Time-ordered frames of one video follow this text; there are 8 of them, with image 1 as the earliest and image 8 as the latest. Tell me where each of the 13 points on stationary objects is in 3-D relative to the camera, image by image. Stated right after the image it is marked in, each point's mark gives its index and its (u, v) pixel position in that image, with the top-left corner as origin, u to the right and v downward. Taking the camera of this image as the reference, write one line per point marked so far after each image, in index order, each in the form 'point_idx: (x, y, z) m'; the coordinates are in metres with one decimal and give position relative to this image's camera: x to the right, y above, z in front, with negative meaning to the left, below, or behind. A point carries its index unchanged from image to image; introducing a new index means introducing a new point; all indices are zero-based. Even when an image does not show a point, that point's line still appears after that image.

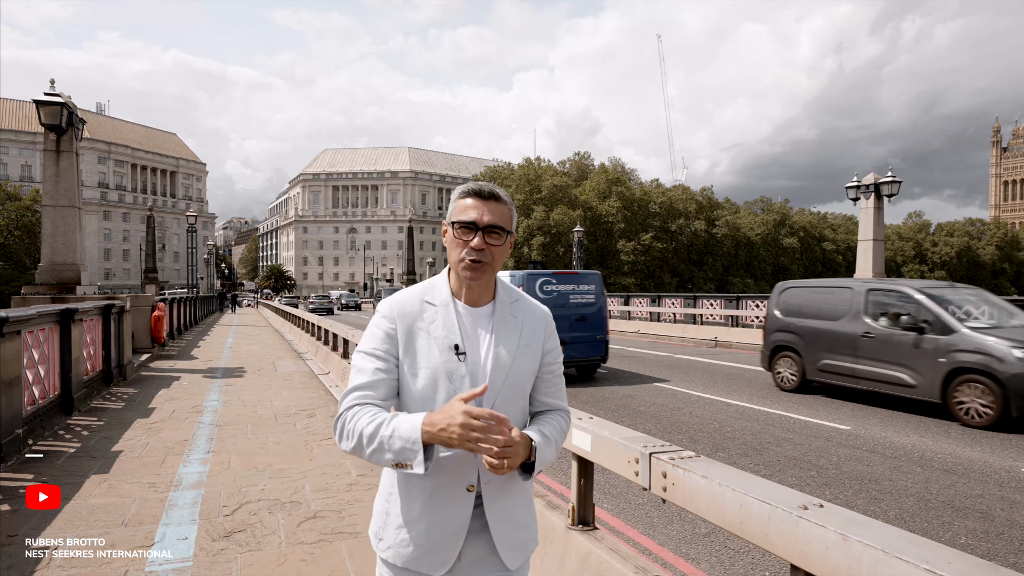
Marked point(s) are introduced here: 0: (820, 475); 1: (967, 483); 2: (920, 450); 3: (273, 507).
0: (+2.8, -1.7, +5.8) m
1: (+4.0, -1.7, +5.5) m
2: (+4.2, -1.7, +6.5) m
3: (-1.7, -1.6, +4.5) m
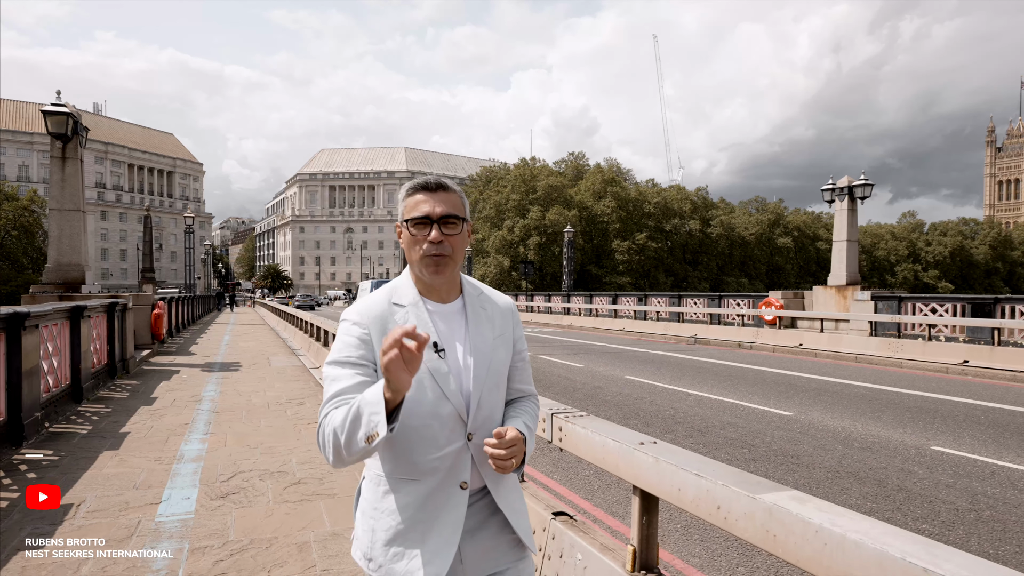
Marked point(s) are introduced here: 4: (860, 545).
0: (+2.5, -1.7, +6.5) m
1: (+3.6, -1.7, +6.2) m
2: (+3.9, -1.7, +7.2) m
3: (-2.1, -1.6, +5.2) m
4: (+0.9, -0.7, +1.7) m
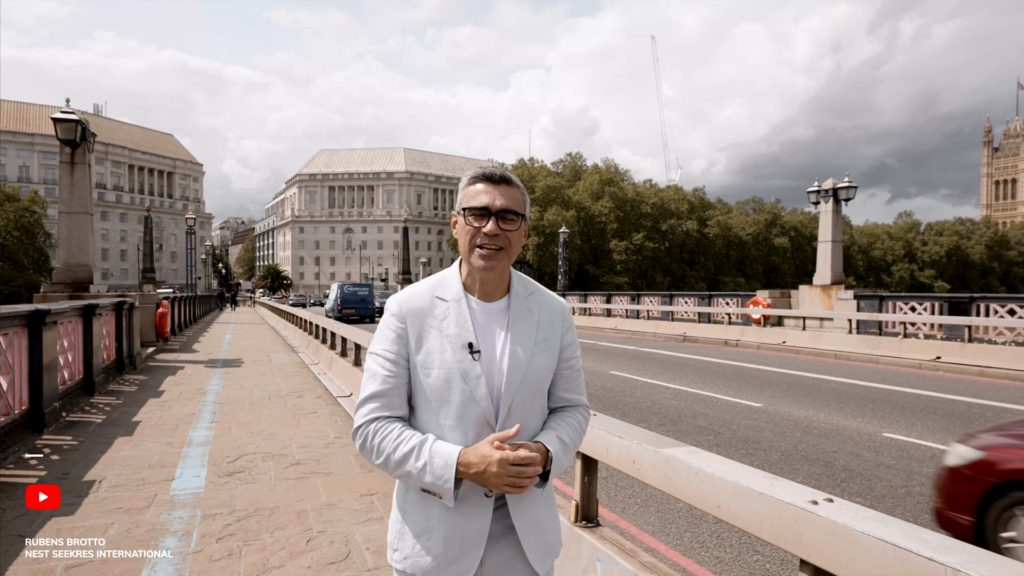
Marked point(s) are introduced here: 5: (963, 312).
0: (+2.3, -1.7, +7.0) m
1: (+3.4, -1.7, +6.8) m
2: (+3.7, -1.6, +7.8) m
3: (-2.3, -1.5, +5.8) m
4: (+0.7, -0.7, +2.2) m
5: (+11.9, -0.6, +16.5) m
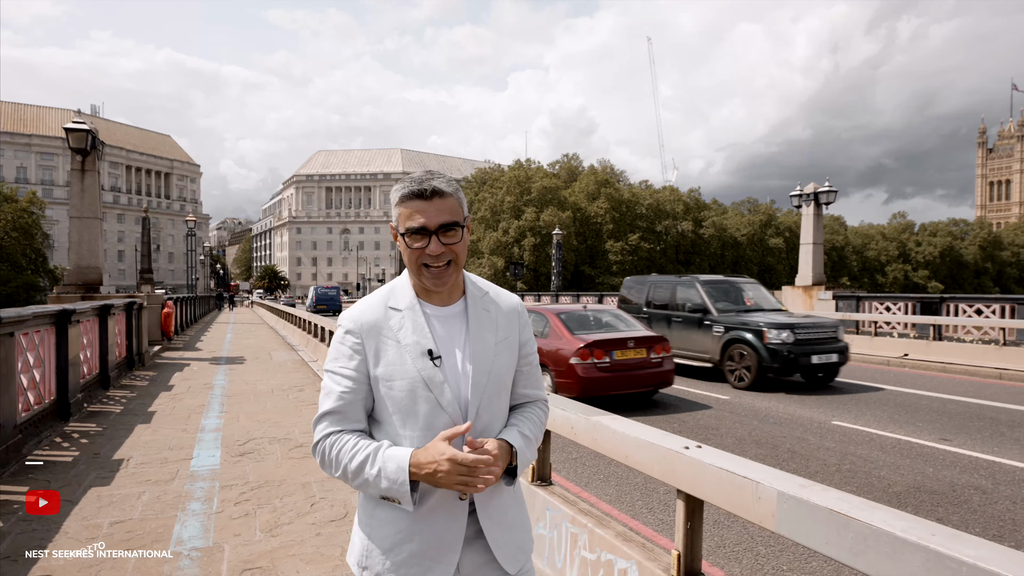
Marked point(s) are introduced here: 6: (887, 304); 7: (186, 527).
0: (+2.1, -1.7, +7.7) m
1: (+3.2, -1.7, +7.5) m
2: (+3.5, -1.7, +8.5) m
3: (-2.5, -1.6, +6.4) m
4: (+0.5, -0.7, +2.9) m
5: (+11.6, -0.7, +17.2) m
6: (+10.9, -0.5, +18.3) m
7: (-2.1, -1.6, +4.2) m
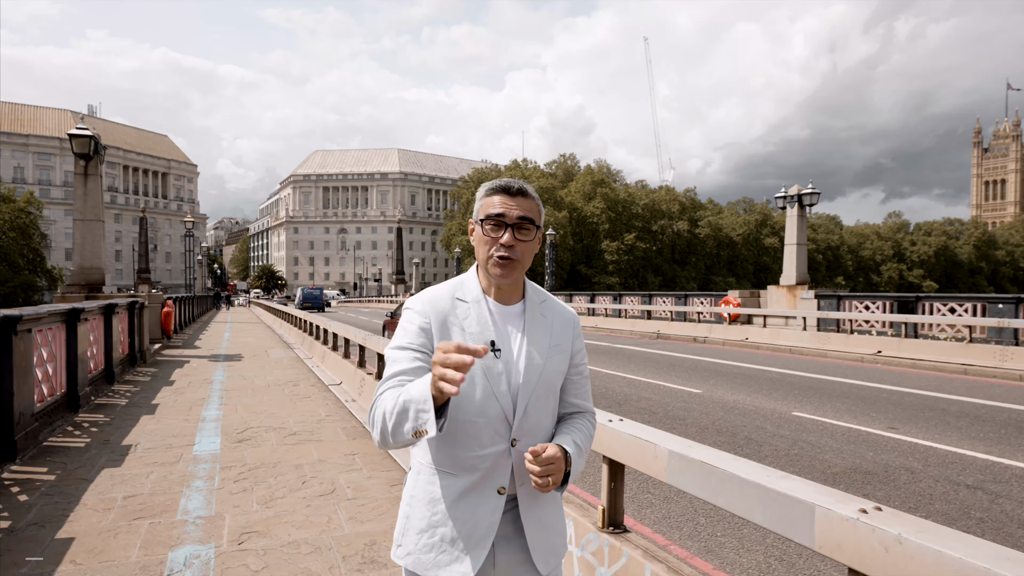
0: (+1.8, -1.7, +8.3) m
1: (+3.0, -1.7, +8.0) m
2: (+3.2, -1.7, +9.0) m
3: (-2.7, -1.6, +7.0) m
4: (+0.3, -0.7, +3.4) m
5: (+11.3, -0.6, +17.8) m
6: (+10.7, -0.4, +18.9) m
7: (-2.4, -1.6, +4.7) m
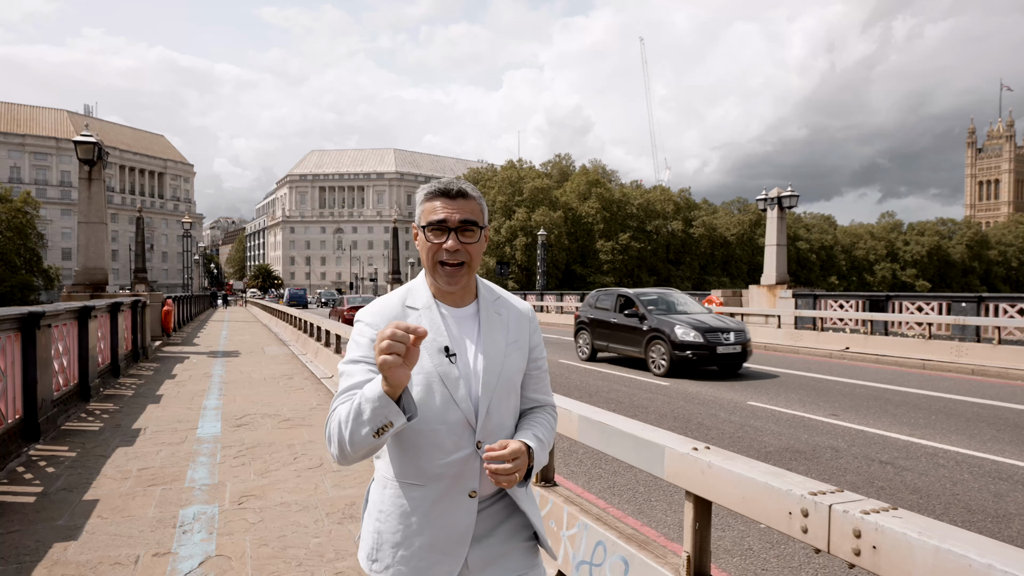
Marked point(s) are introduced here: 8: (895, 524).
0: (+1.5, -1.7, +9.0) m
1: (+2.6, -1.7, +8.7) m
2: (+2.9, -1.6, +9.7) m
3: (-3.0, -1.6, +7.6) m
4: (0.0, -0.7, +4.1) m
5: (+11.0, -0.6, +18.6) m
6: (+10.3, -0.4, +19.6) m
7: (-2.7, -1.6, +5.4) m
8: (+1.1, -0.7, +1.8) m
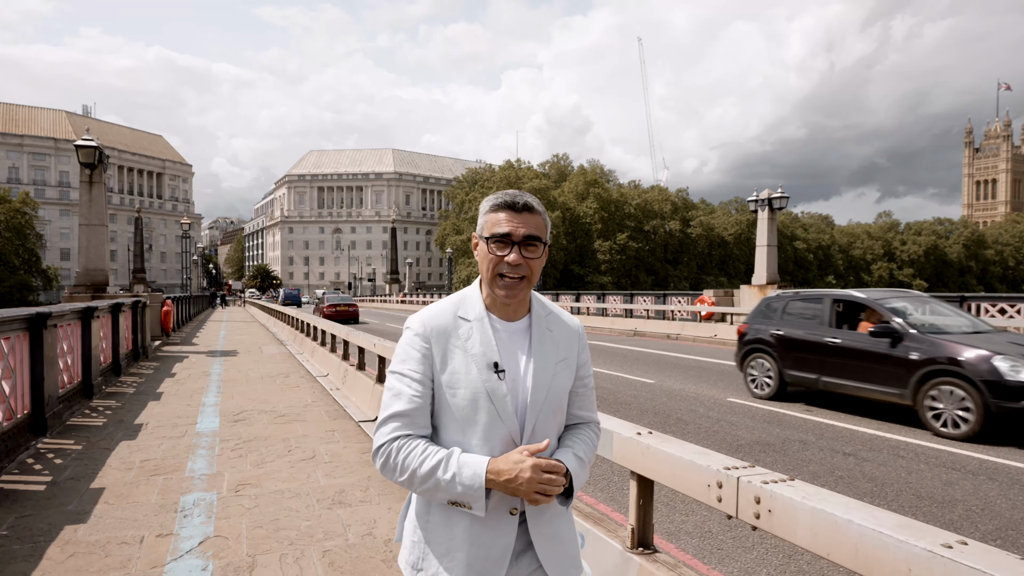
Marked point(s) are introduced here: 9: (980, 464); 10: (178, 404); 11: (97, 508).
0: (+1.3, -1.7, +9.3) m
1: (+2.5, -1.7, +9.1) m
2: (+2.7, -1.7, +10.1) m
3: (-3.2, -1.6, +8.0) m
4: (-0.2, -0.7, +4.4) m
5: (+10.8, -0.6, +18.9) m
6: (+10.1, -0.4, +20.0) m
7: (-2.9, -1.6, +5.7) m
8: (+0.9, -0.7, +2.1) m
9: (+4.5, -1.7, +6.0) m
10: (-4.5, -1.6, +8.5) m
11: (-3.0, -1.6, +4.5) m
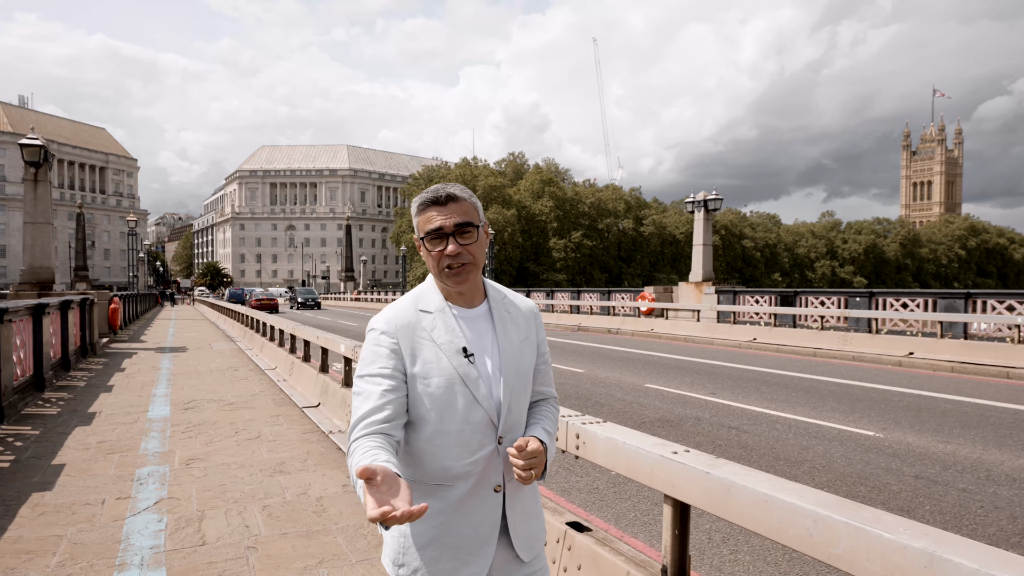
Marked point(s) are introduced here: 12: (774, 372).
0: (+0.3, -1.6, +10.2) m
1: (+1.5, -1.6, +10.0) m
2: (+1.6, -1.6, +11.0) m
3: (-4.1, -1.5, +8.5) m
4: (-0.8, -0.7, +5.2) m
5: (+9.1, -0.5, +20.4) m
6: (+8.3, -0.3, +21.4) m
7: (-3.6, -1.6, +6.3) m
8: (+0.4, -0.7, +3.0) m
9: (+3.7, -1.6, +7.1) m
10: (-5.4, -1.5, +8.9) m
11: (-3.7, -1.5, +5.1) m
12: (+4.9, -1.6, +11.5) m
